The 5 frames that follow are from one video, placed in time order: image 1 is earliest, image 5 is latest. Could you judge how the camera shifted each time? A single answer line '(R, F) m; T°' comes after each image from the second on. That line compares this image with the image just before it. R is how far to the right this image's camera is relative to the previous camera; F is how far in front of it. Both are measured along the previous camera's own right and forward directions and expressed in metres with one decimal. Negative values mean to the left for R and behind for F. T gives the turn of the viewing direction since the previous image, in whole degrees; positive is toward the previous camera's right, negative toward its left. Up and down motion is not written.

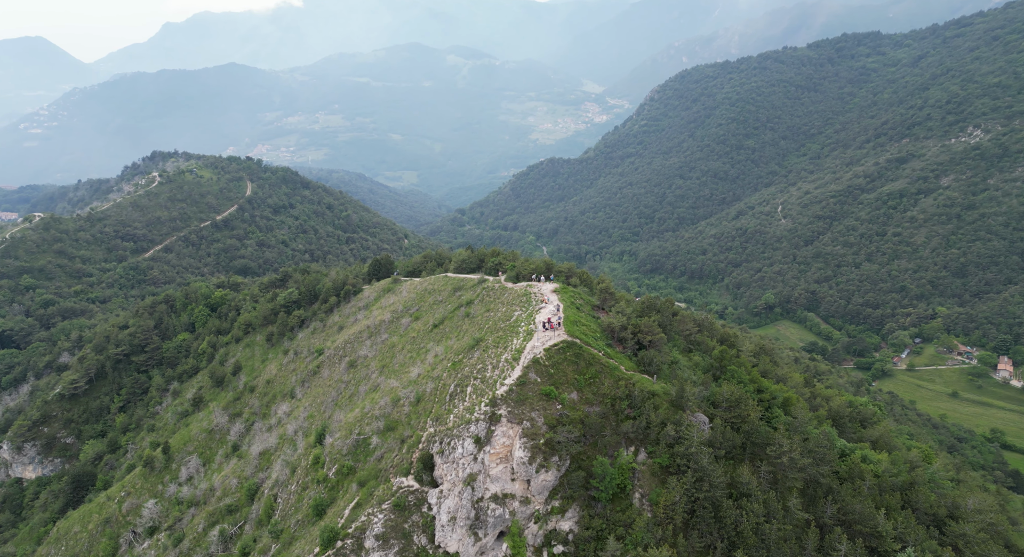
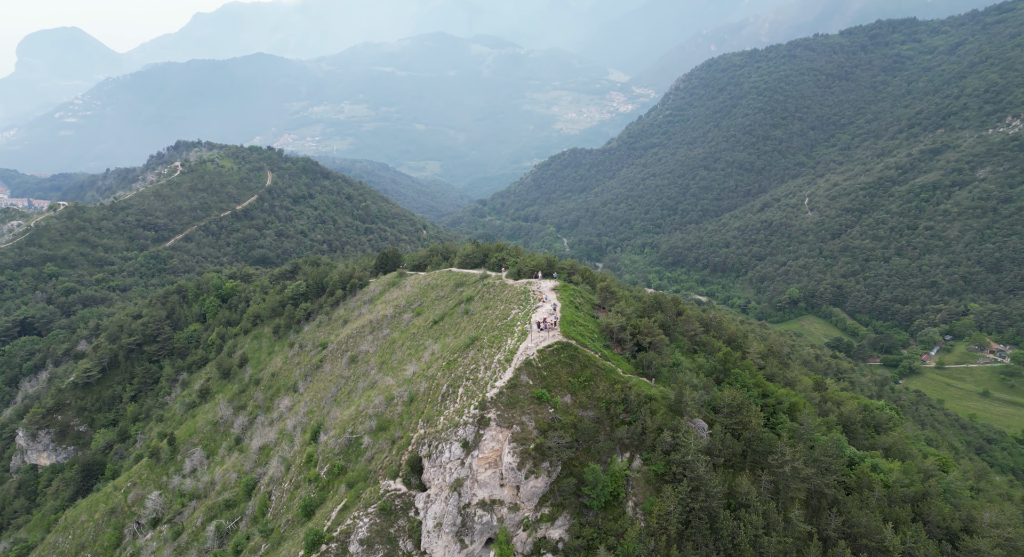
(+1.8, +1.2) m; -2°
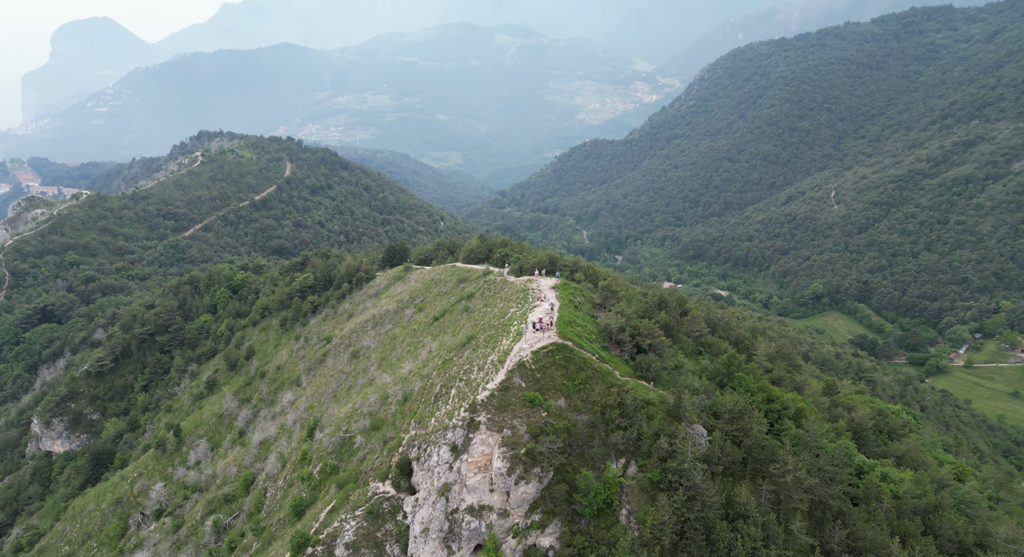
(+1.6, +1.1) m; -2°
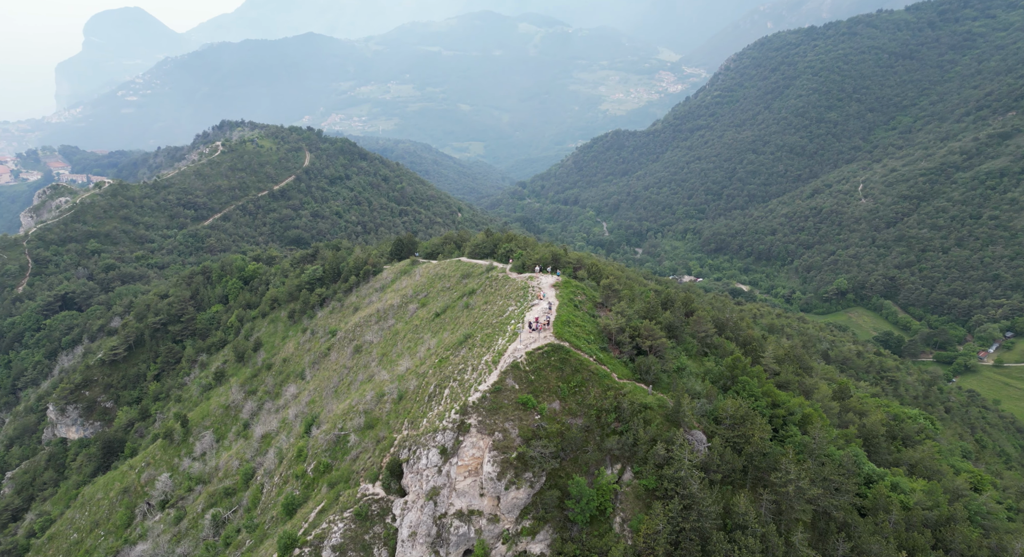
(+1.5, +1.0) m; -2°
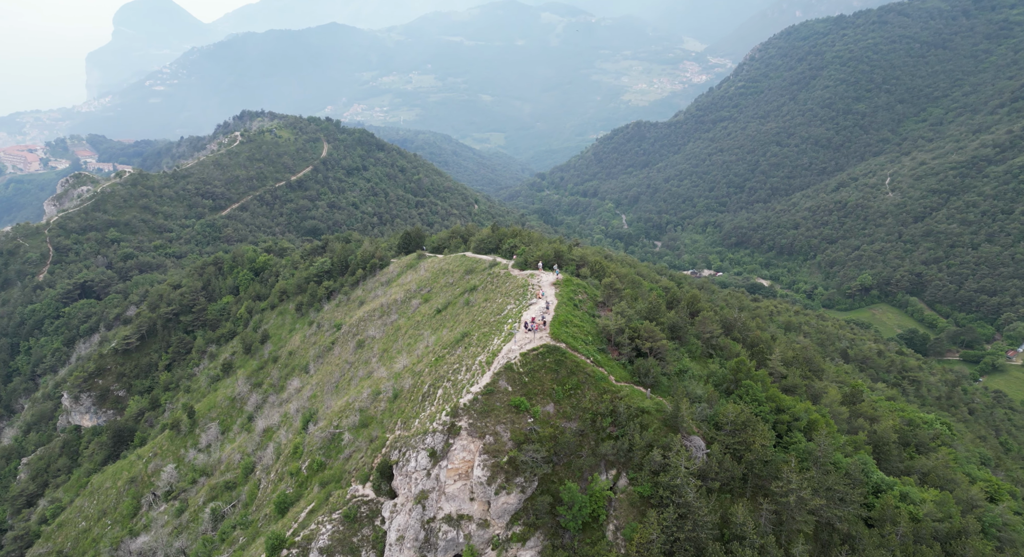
(+1.4, +0.9) m; -2°
